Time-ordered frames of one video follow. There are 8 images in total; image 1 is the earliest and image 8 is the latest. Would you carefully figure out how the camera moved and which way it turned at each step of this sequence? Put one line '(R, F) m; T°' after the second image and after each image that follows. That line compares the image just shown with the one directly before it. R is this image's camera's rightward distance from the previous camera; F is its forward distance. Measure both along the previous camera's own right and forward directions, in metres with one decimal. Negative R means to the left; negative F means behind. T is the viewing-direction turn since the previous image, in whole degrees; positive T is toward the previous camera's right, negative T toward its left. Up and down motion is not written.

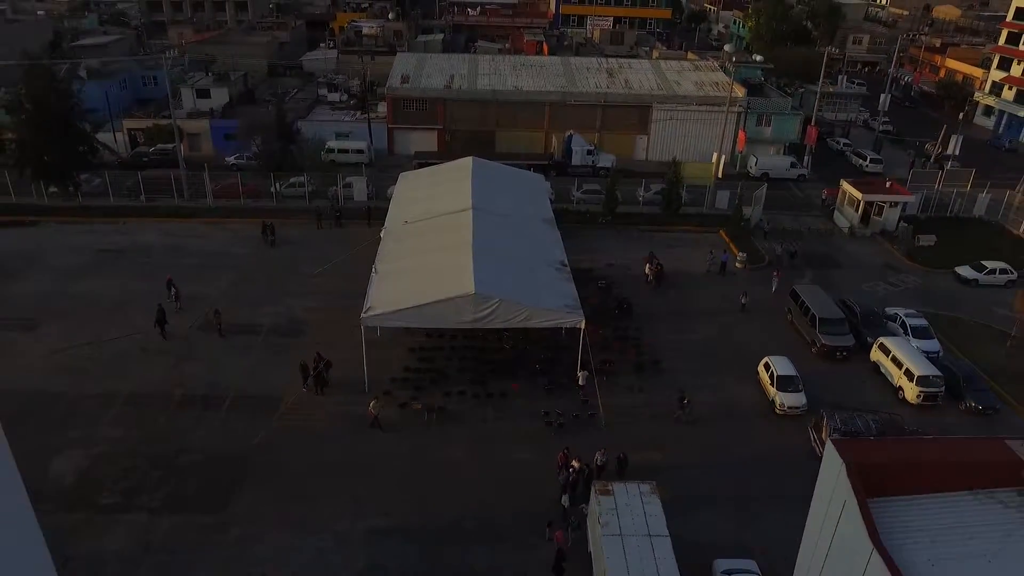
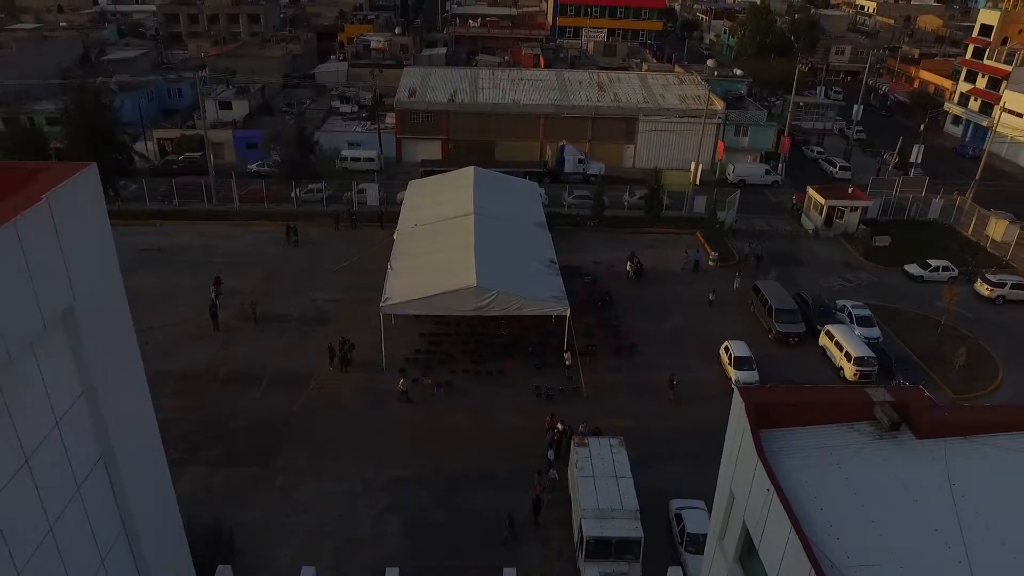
(+0.1, -2.1) m; 0°
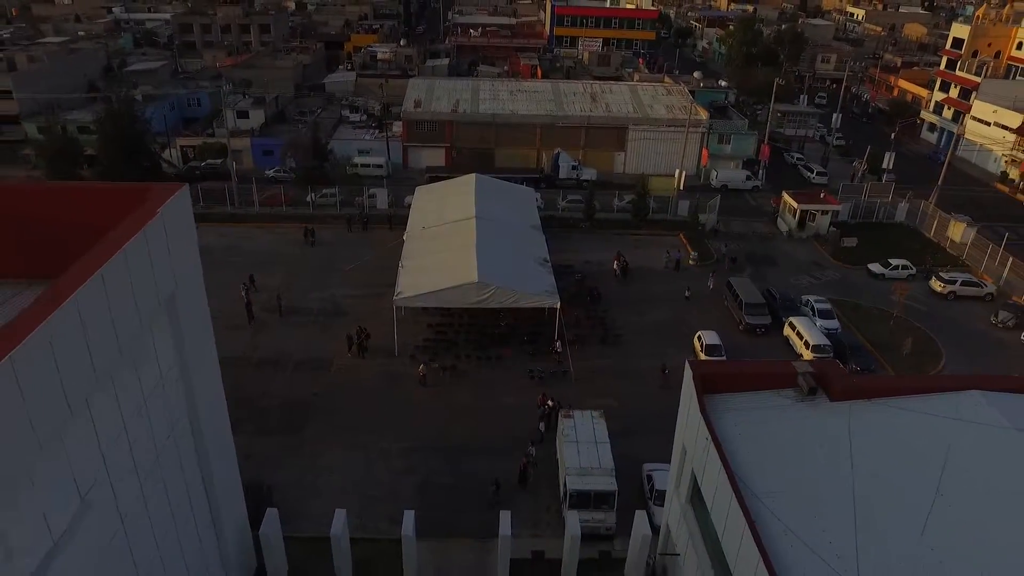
(+0.1, -1.9) m; 0°
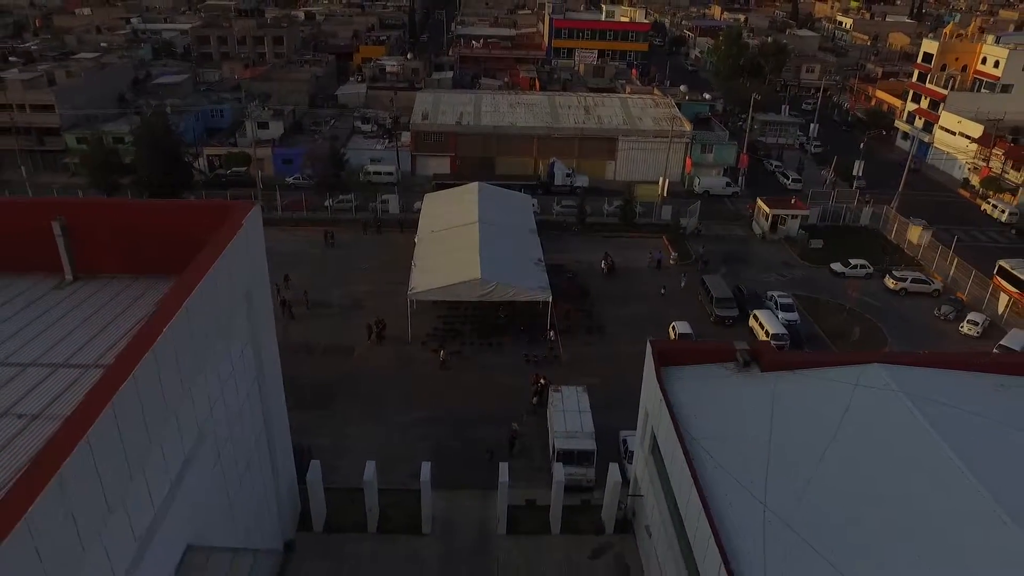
(+0.1, -2.4) m; 0°
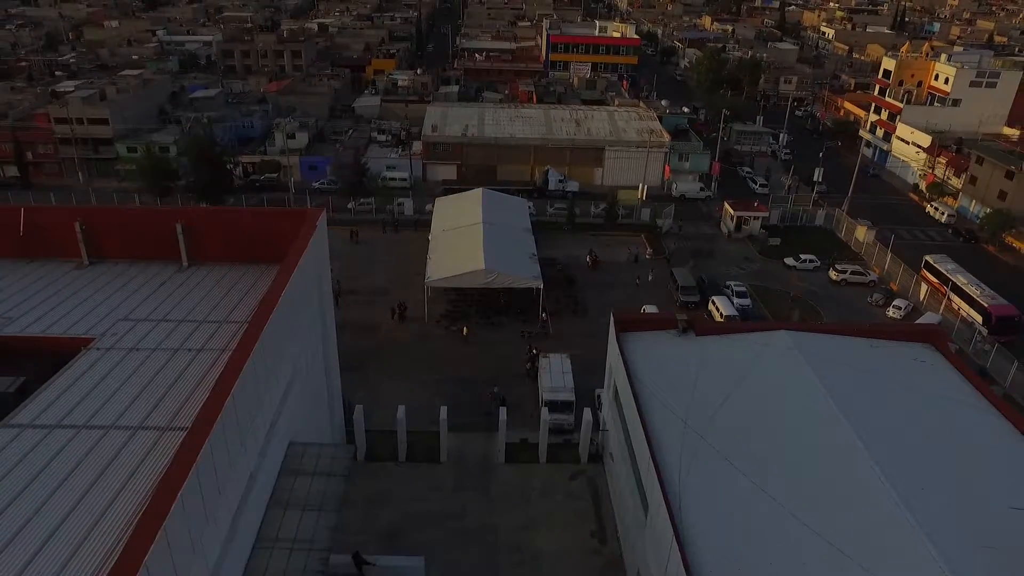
(+0.1, -3.9) m; 0°
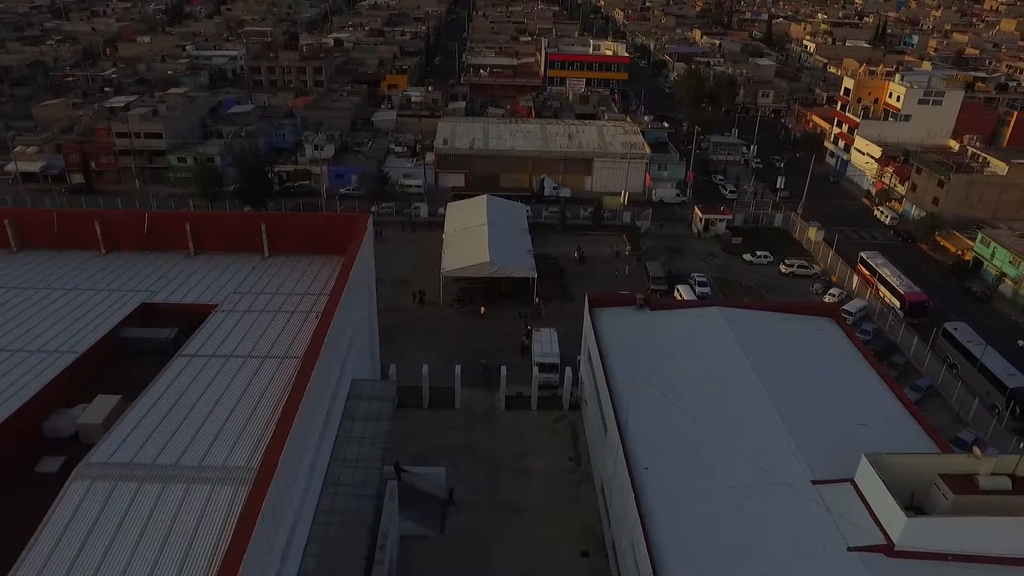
(+0.1, -4.9) m; 0°
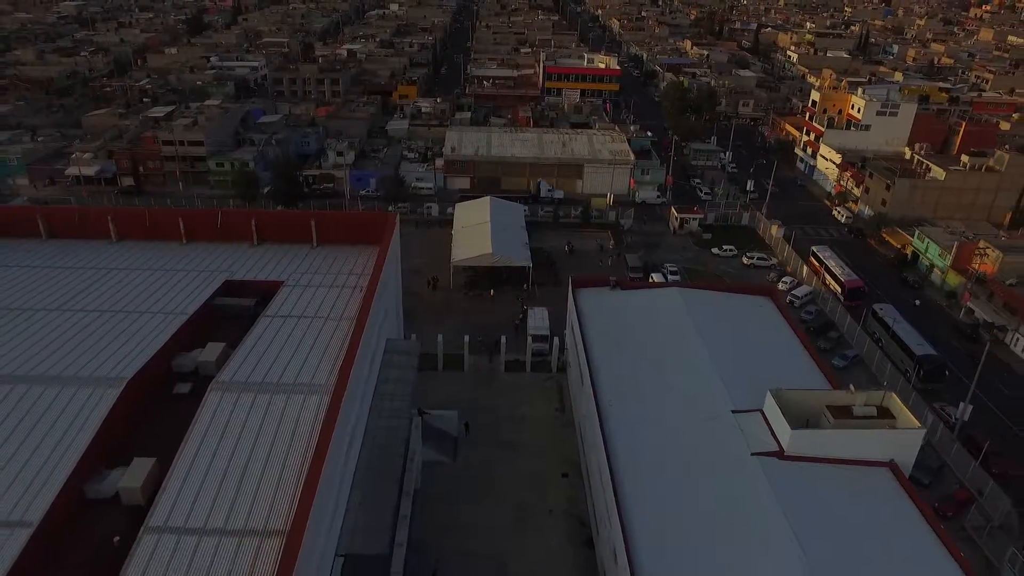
(+0.1, -4.9) m; 0°
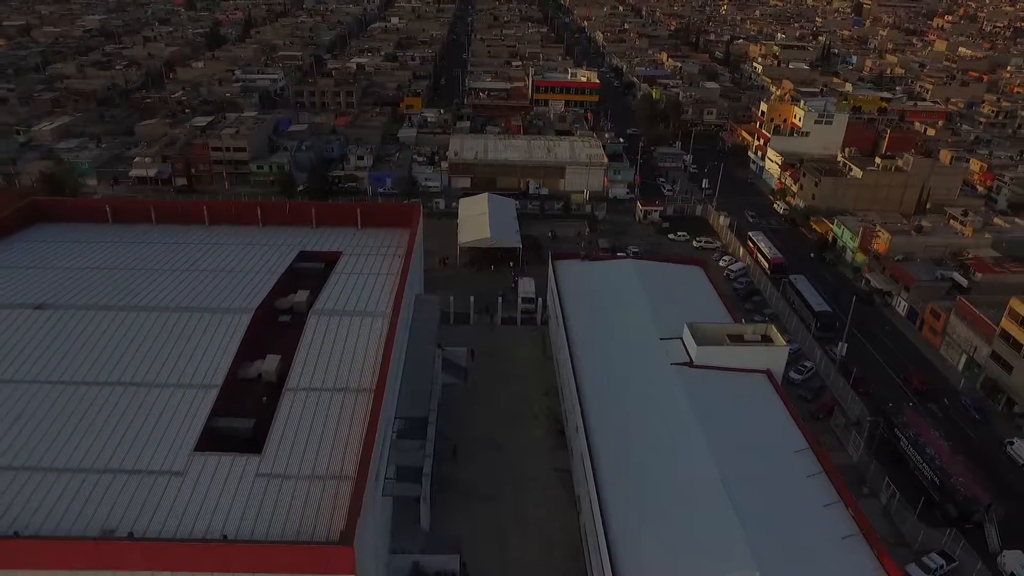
(-0.1, -8.2) m; +1°
